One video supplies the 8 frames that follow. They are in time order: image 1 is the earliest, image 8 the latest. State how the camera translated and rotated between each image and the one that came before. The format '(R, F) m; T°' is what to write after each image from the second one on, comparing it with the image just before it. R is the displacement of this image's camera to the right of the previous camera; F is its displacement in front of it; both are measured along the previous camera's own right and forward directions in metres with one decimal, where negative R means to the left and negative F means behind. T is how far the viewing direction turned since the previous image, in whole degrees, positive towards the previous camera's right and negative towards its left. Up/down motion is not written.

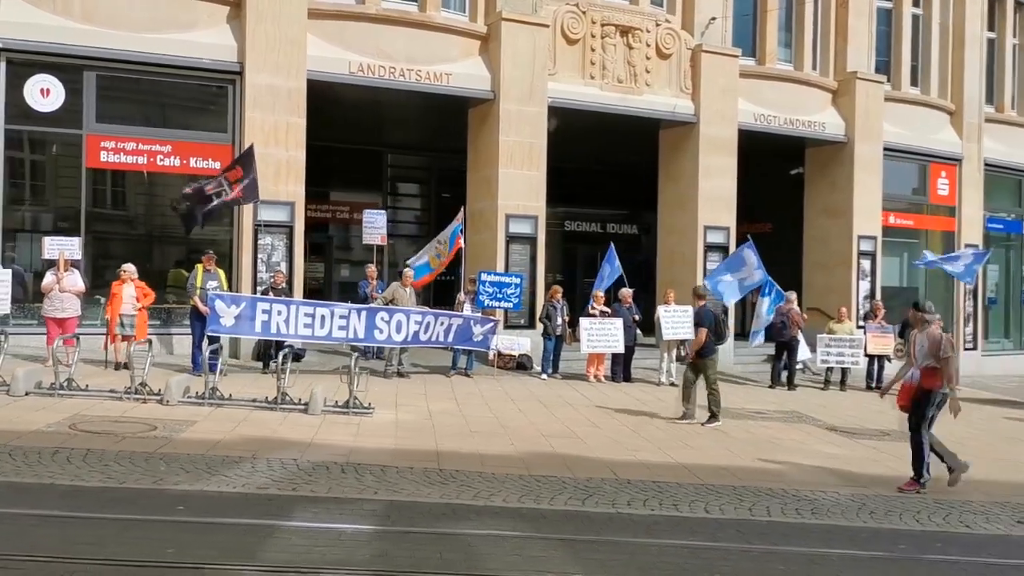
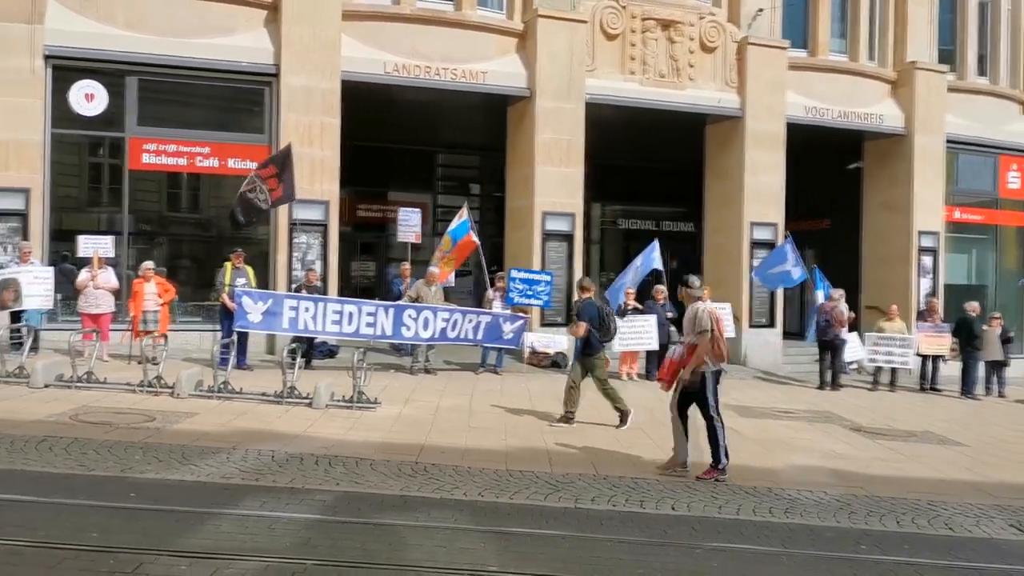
(+0.8, +0.1) m; -5°
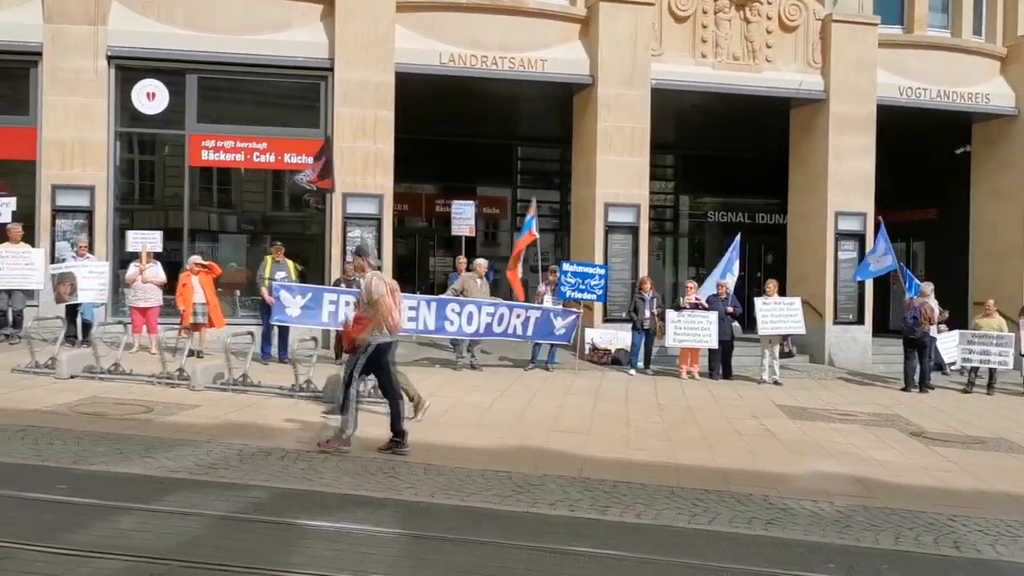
(+1.1, +0.5) m; -8°
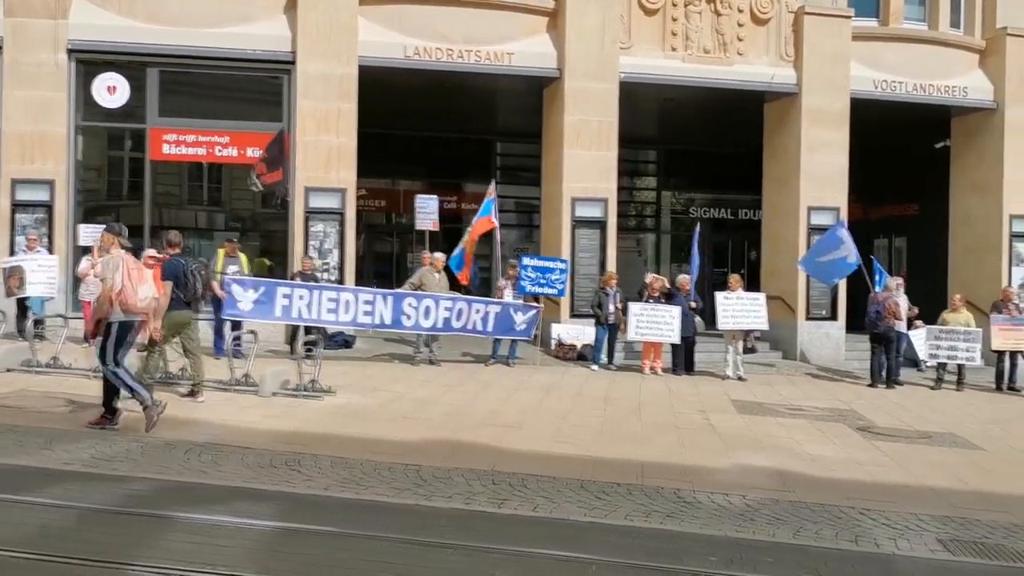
(+0.7, +0.1) m; 0°
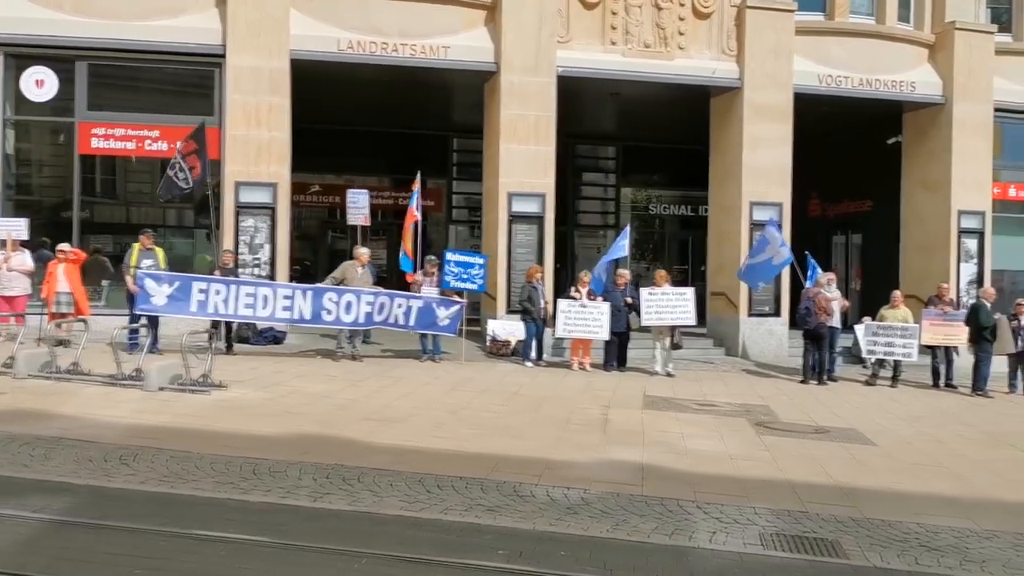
(+1.1, +0.1) m; 0°
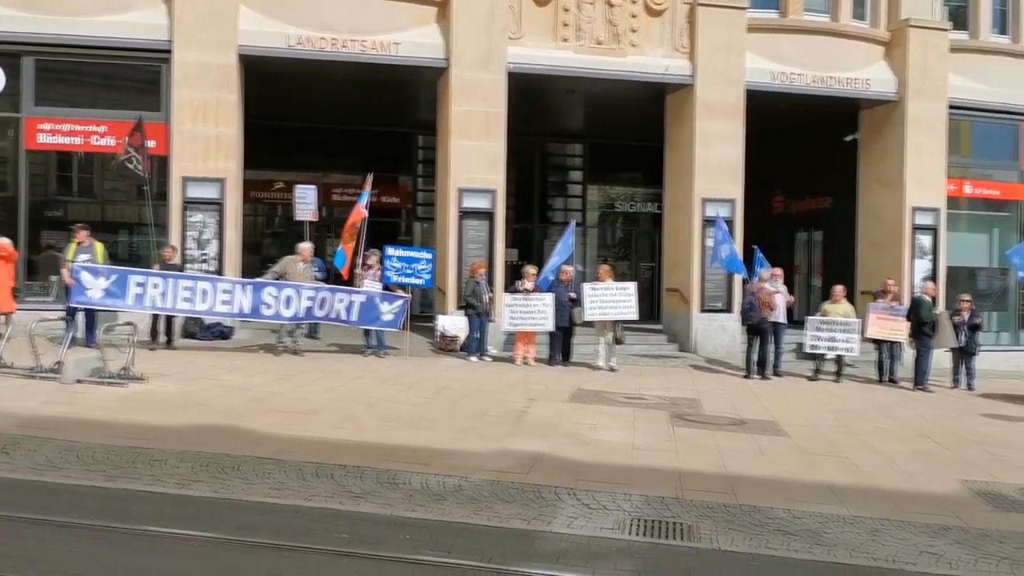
(+0.8, 0.0) m; 0°
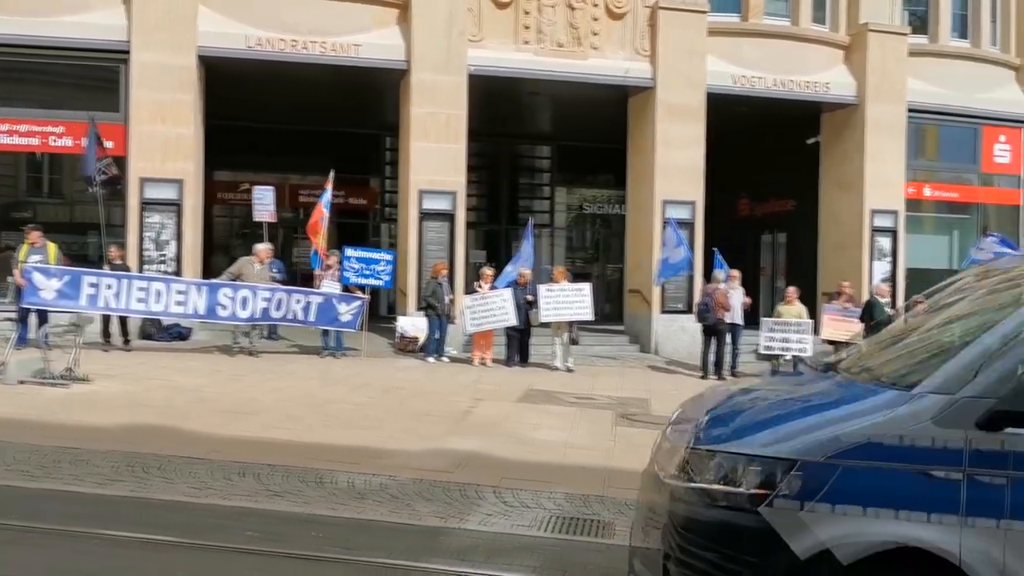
(+0.4, -0.1) m; +1°
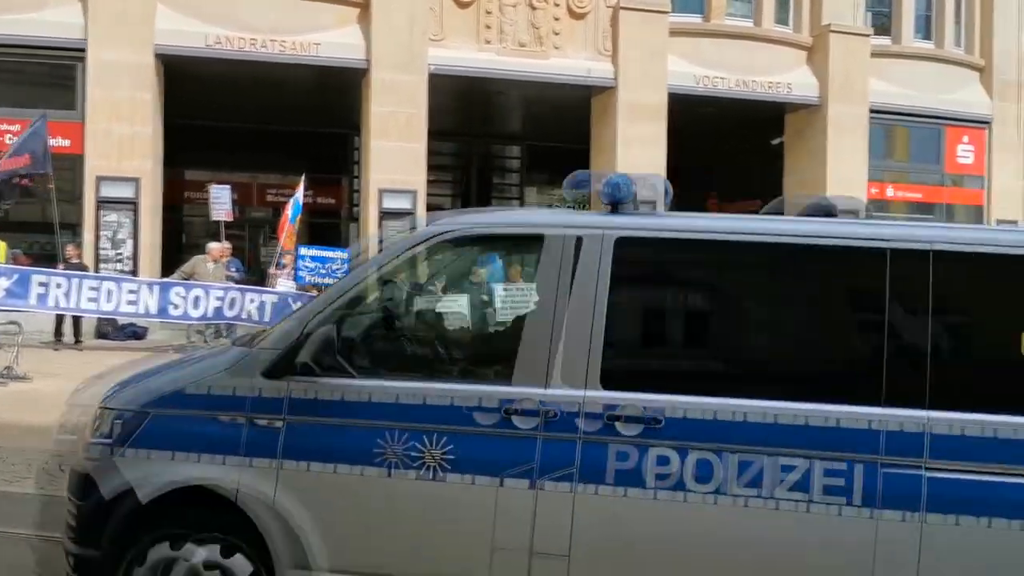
(+0.5, 0.0) m; +1°
